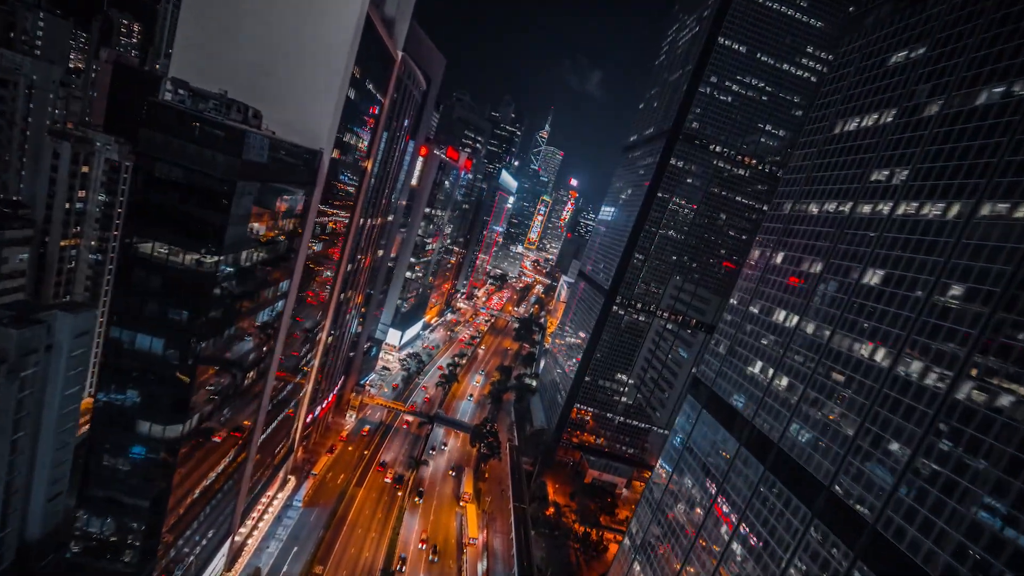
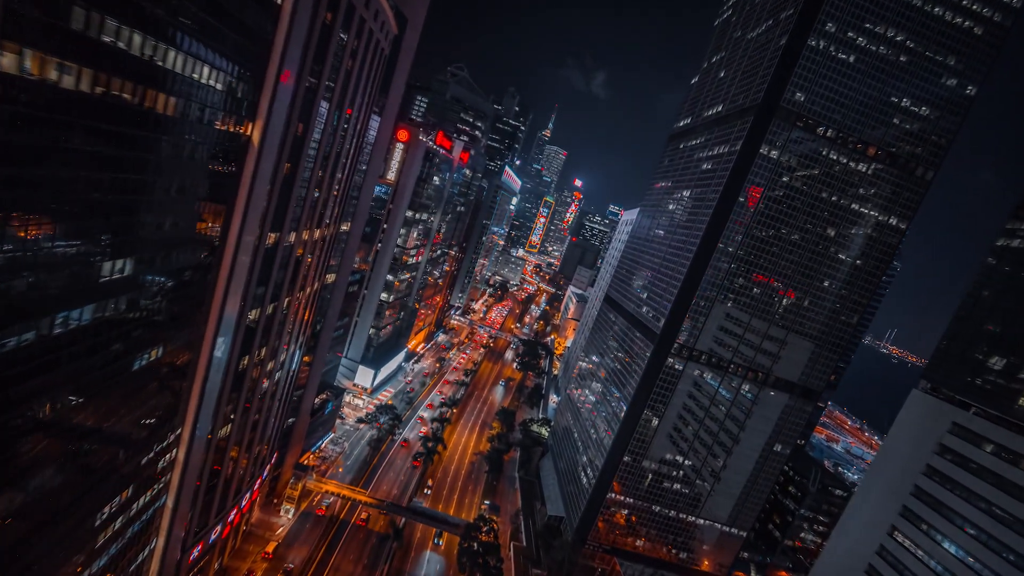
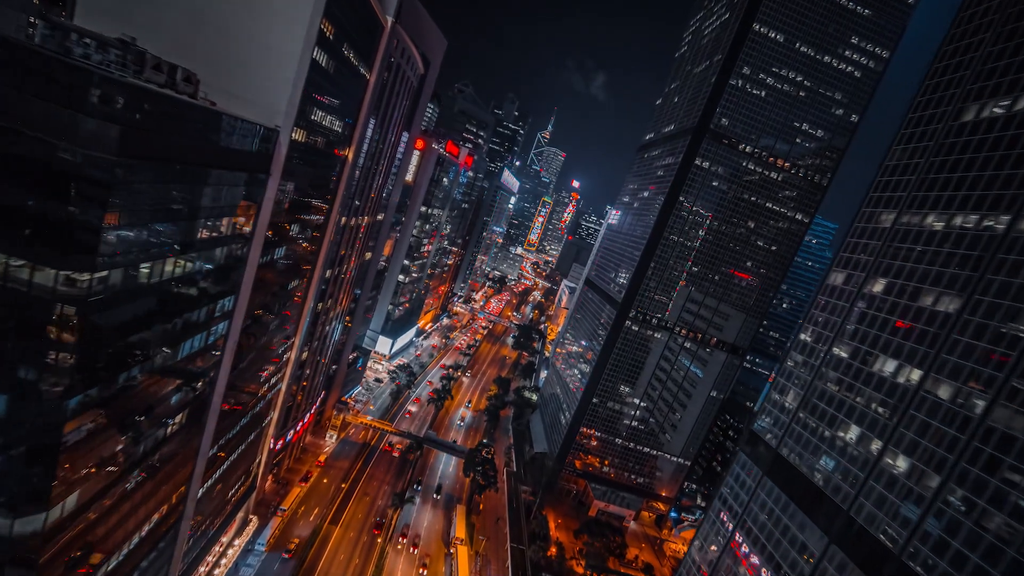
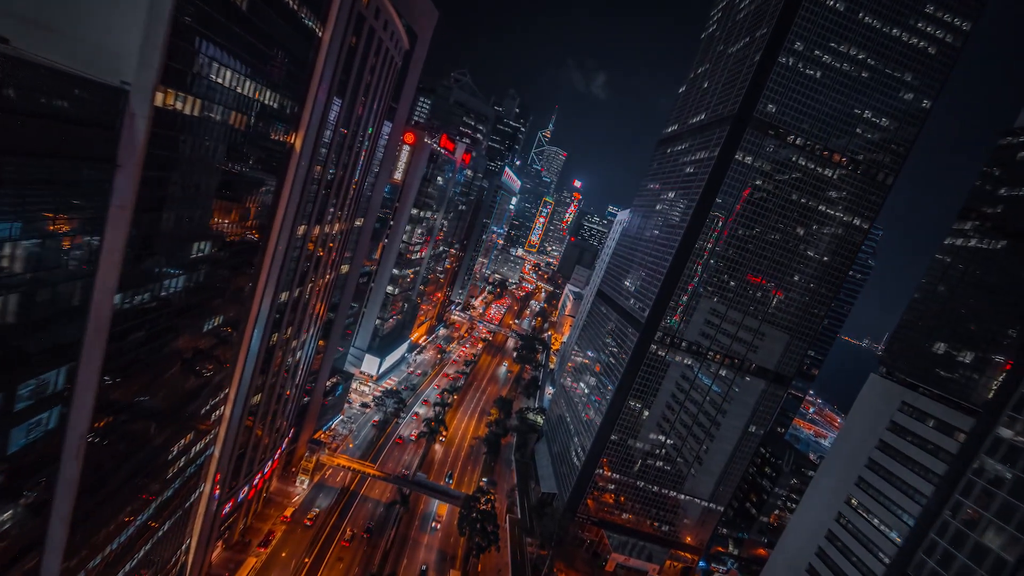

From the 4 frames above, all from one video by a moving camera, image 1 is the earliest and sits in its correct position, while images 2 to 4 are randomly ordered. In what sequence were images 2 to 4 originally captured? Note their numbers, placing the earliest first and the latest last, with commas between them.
3, 4, 2
